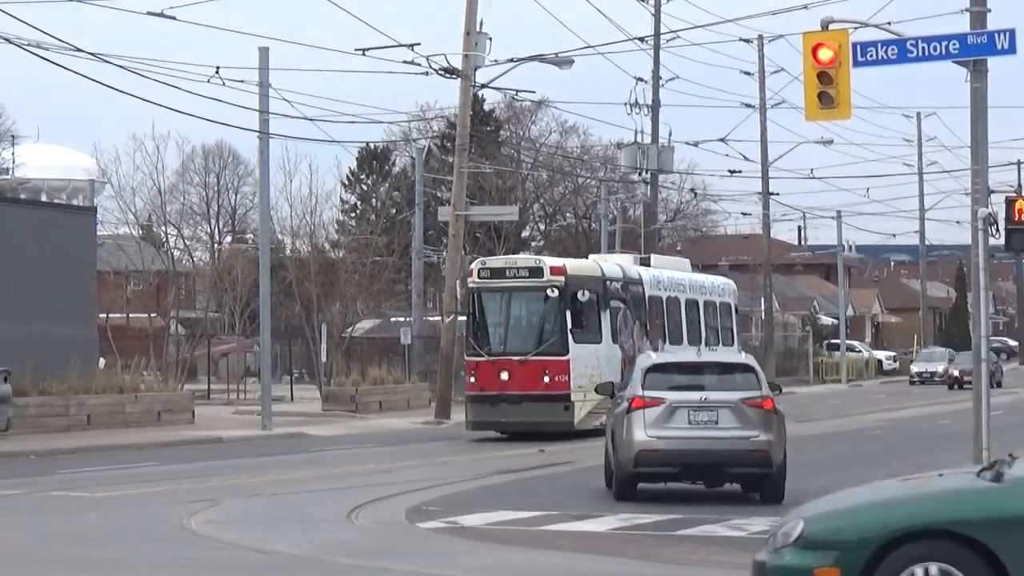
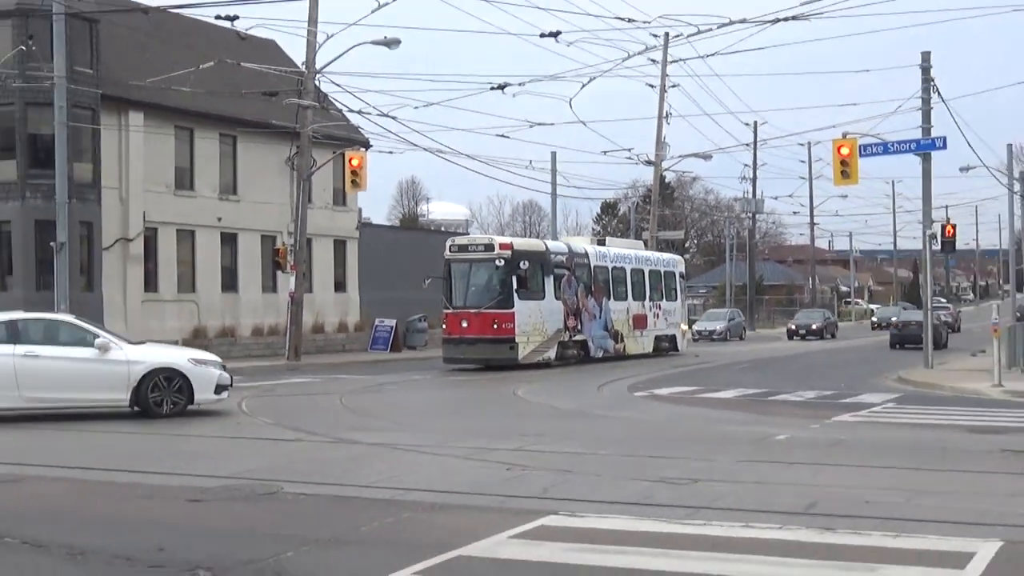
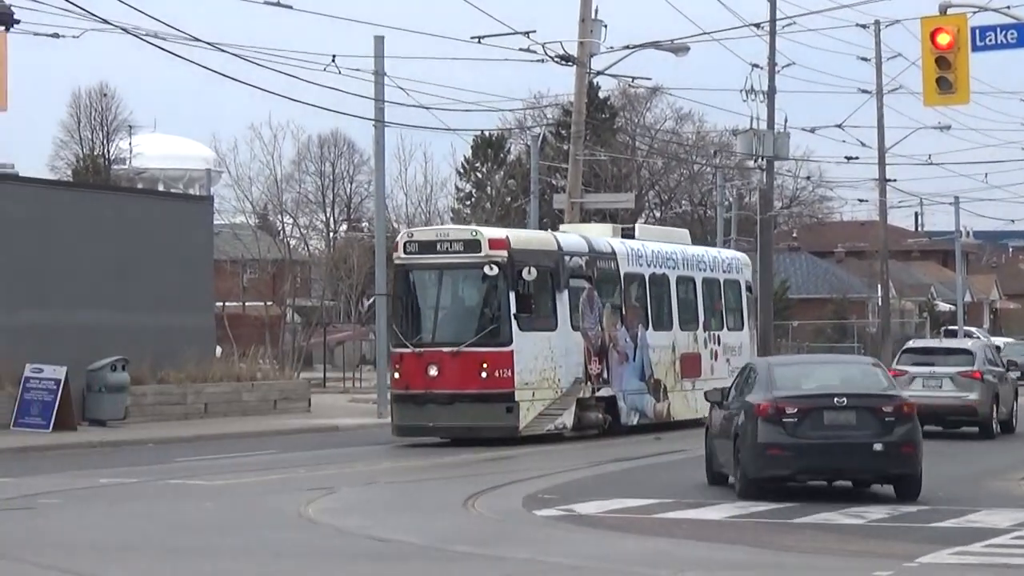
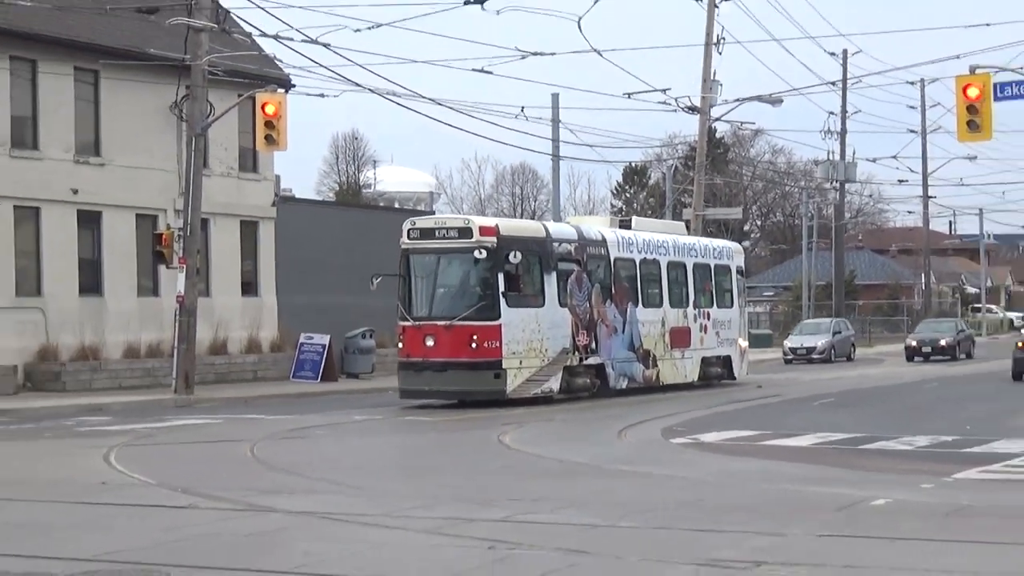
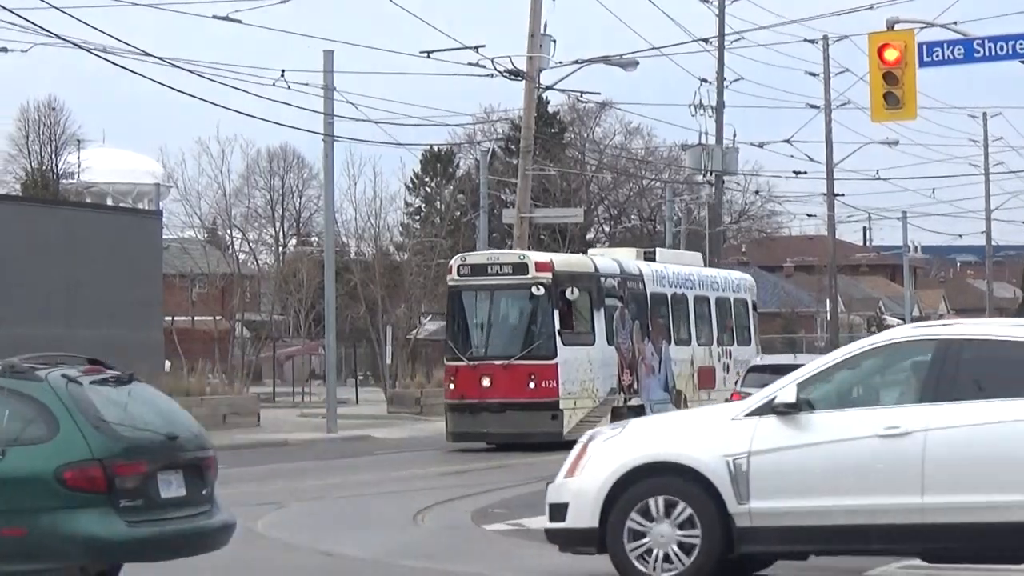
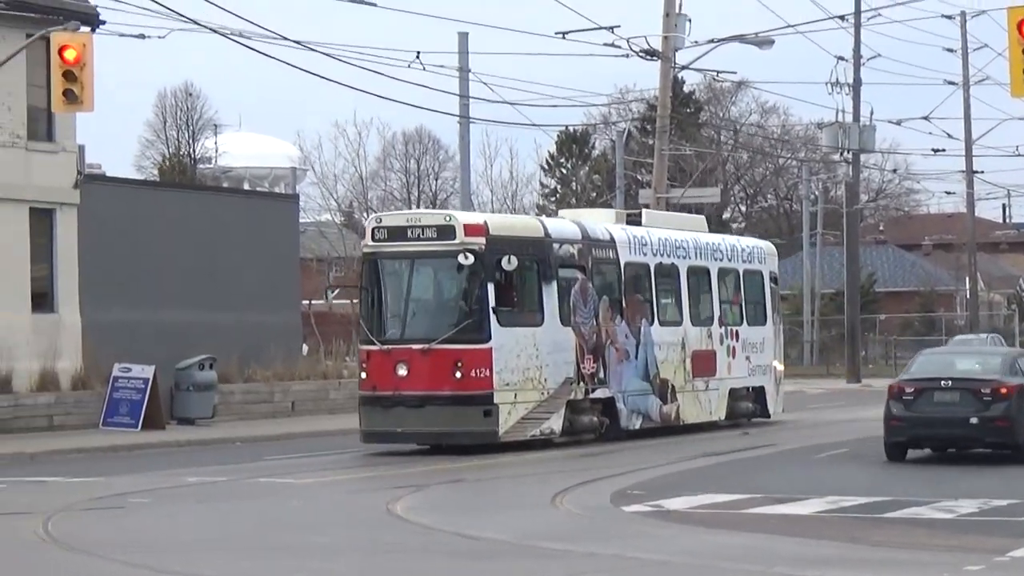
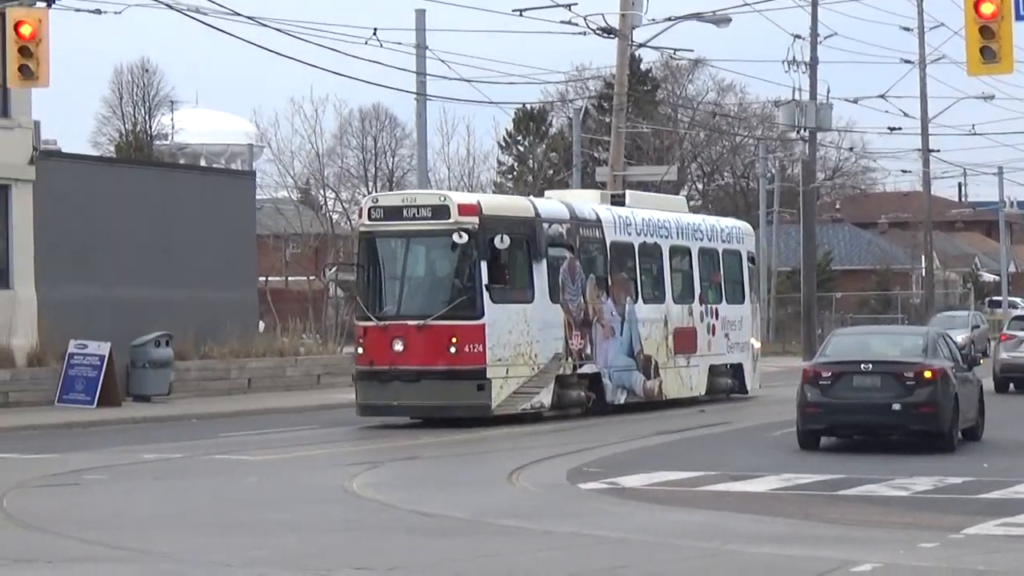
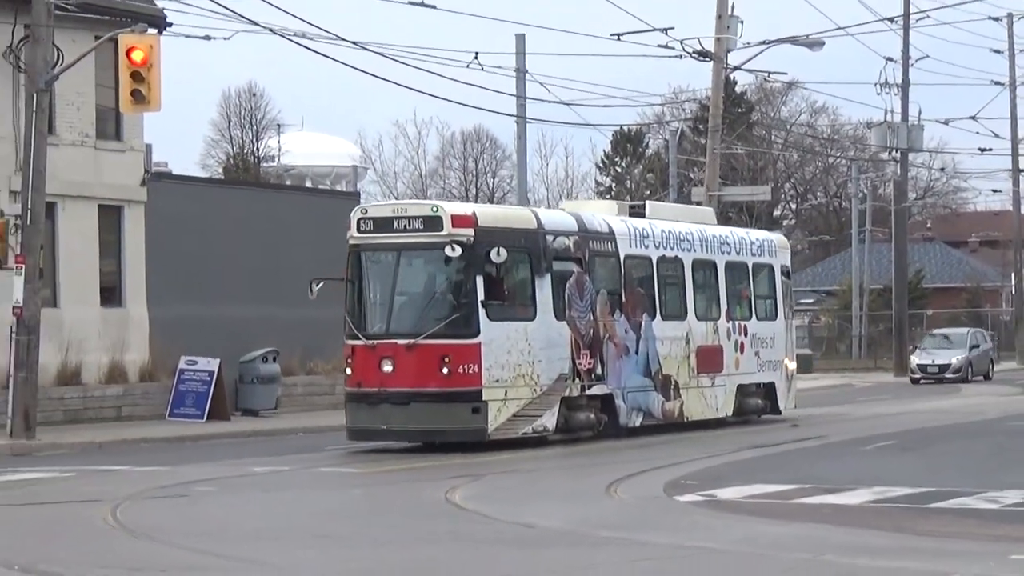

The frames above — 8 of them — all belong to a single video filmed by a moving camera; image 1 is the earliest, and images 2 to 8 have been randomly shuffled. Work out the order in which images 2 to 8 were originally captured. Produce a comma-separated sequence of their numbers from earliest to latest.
5, 3, 7, 6, 8, 4, 2
